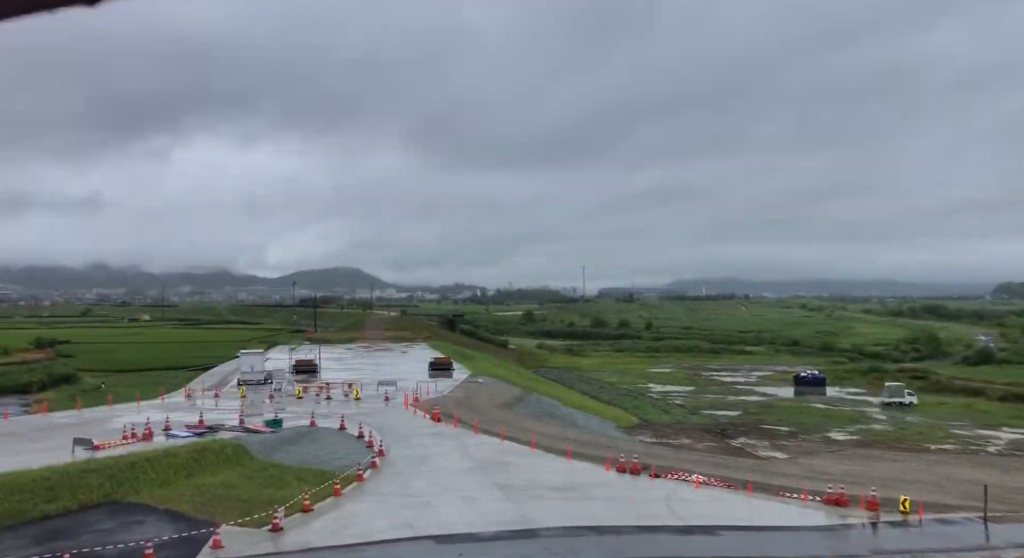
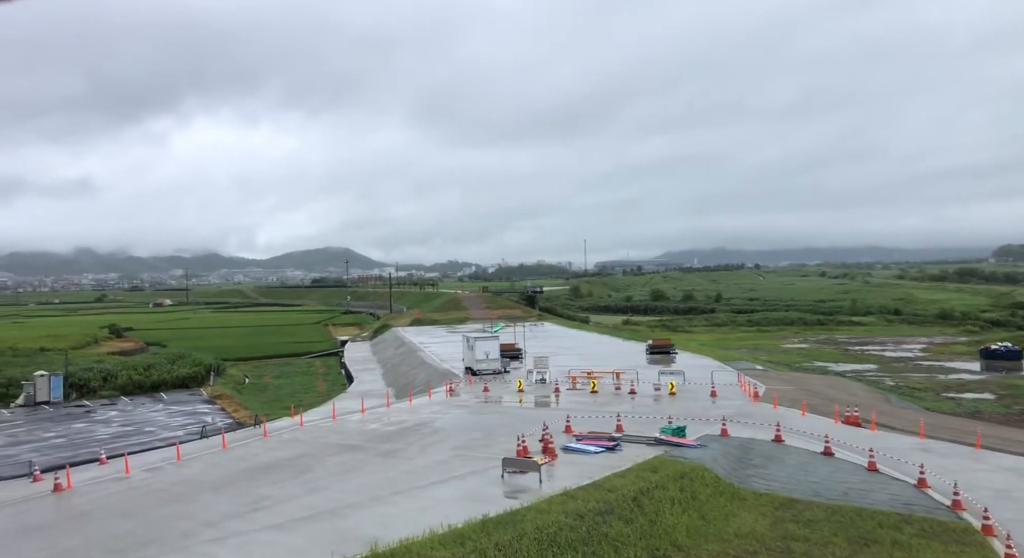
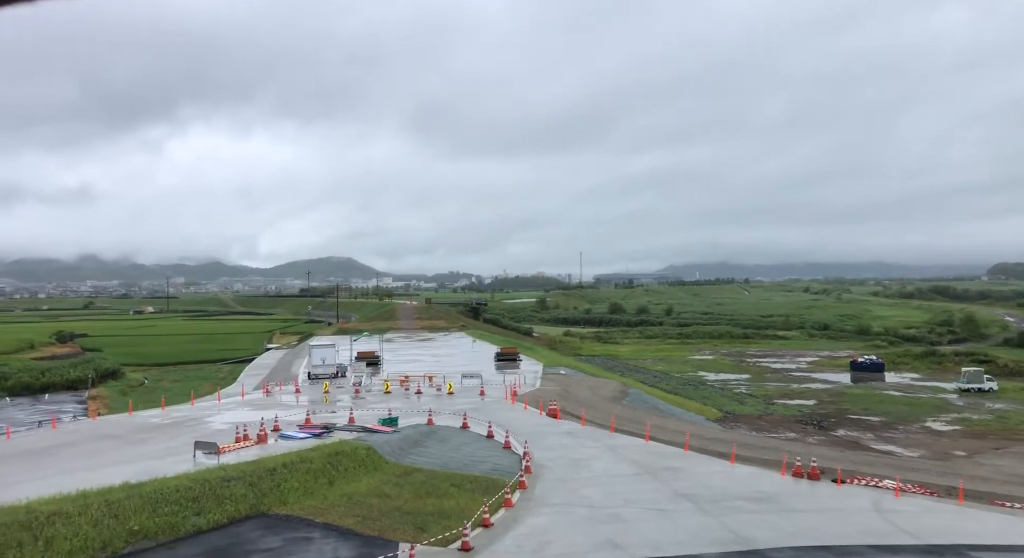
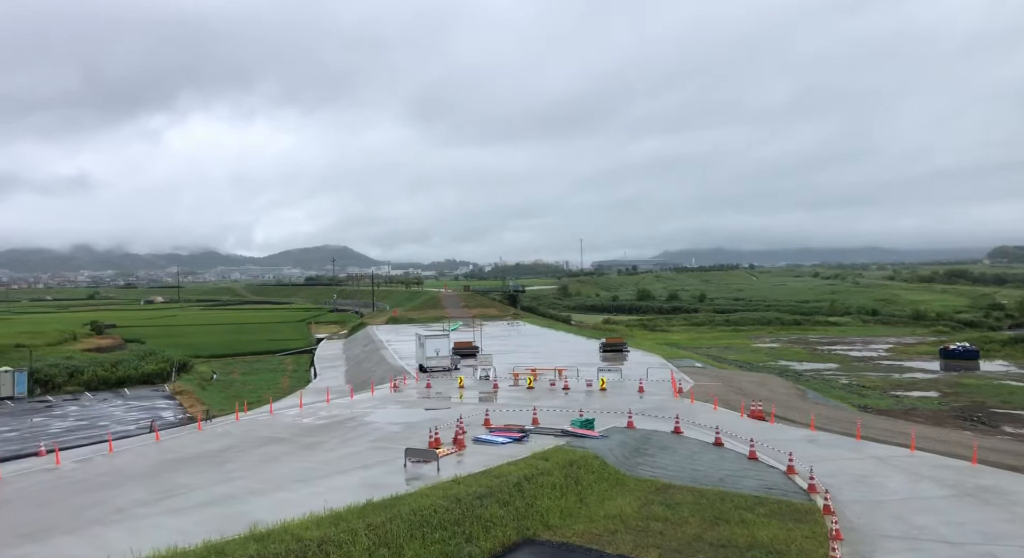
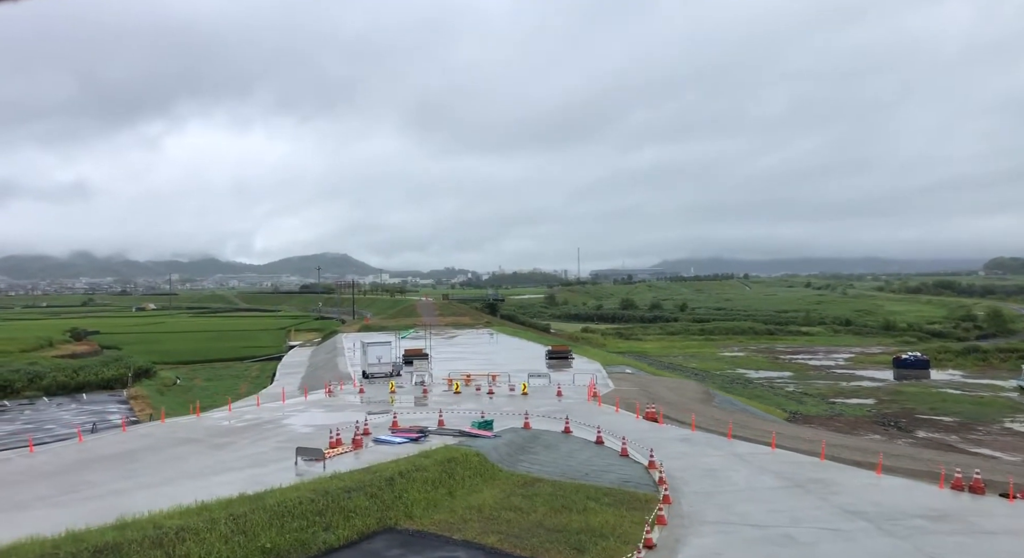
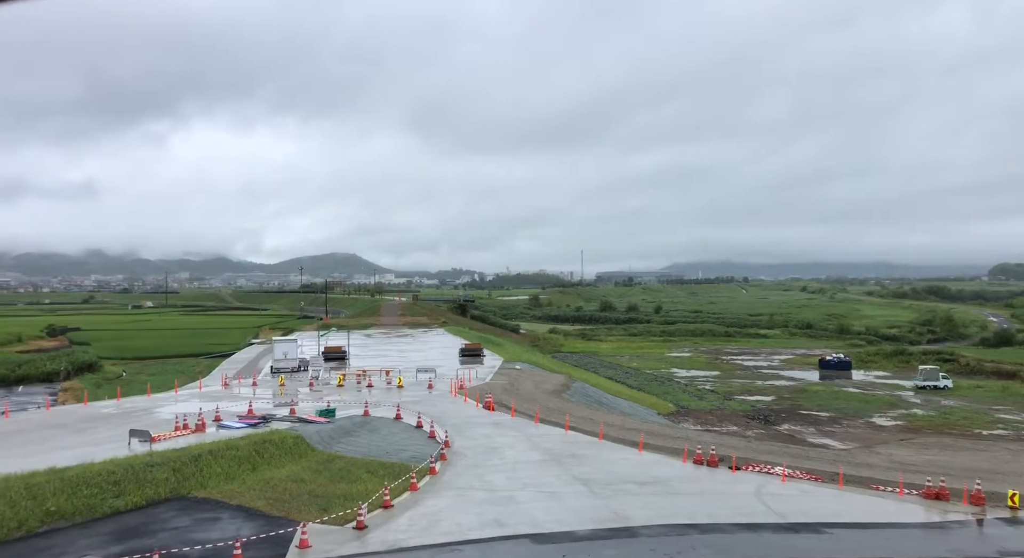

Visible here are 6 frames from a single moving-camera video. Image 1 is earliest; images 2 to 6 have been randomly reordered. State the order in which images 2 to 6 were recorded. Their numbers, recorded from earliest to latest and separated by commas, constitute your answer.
6, 3, 5, 4, 2
